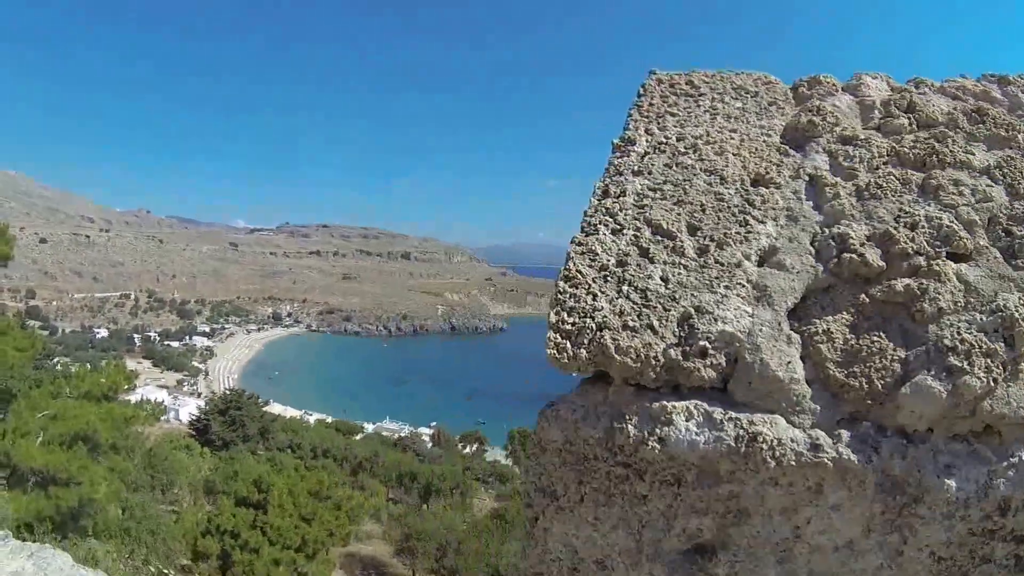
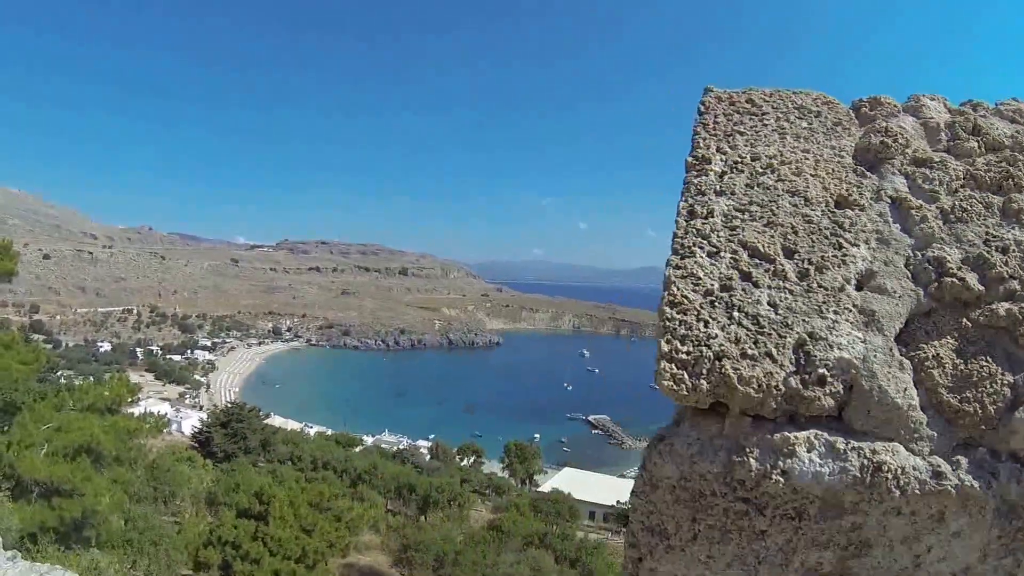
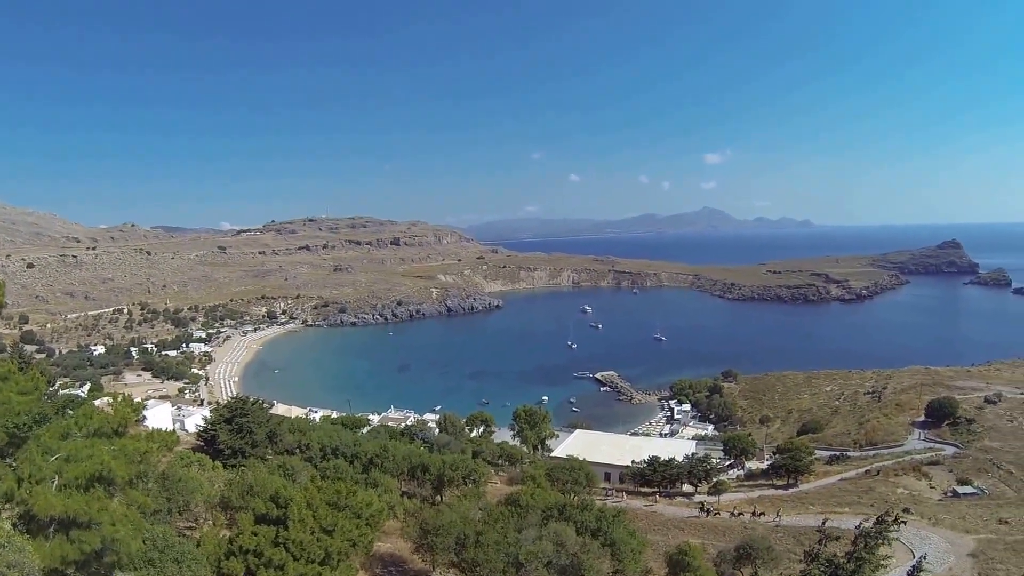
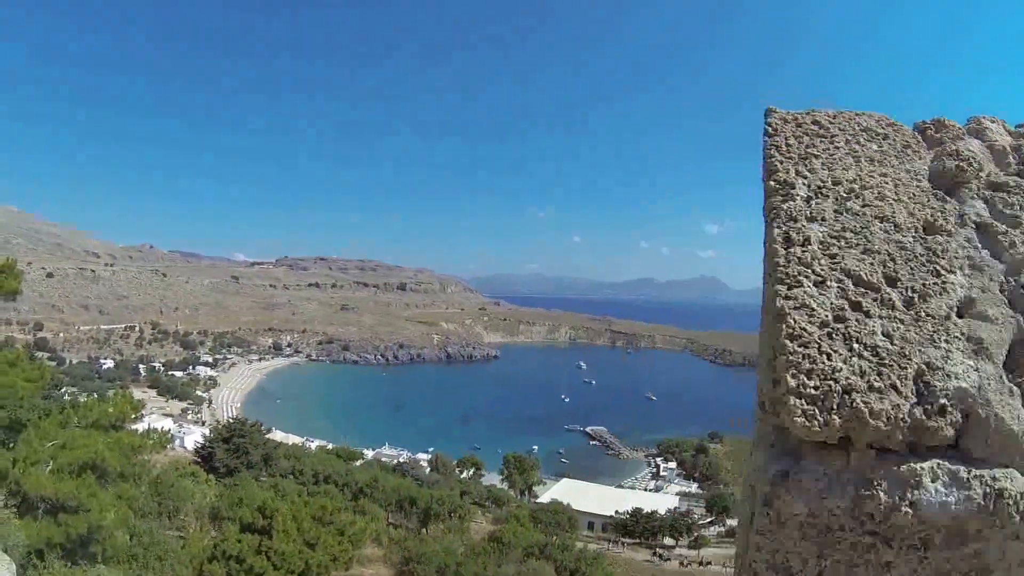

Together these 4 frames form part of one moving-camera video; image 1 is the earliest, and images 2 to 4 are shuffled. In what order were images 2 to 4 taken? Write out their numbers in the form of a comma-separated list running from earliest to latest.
2, 4, 3
